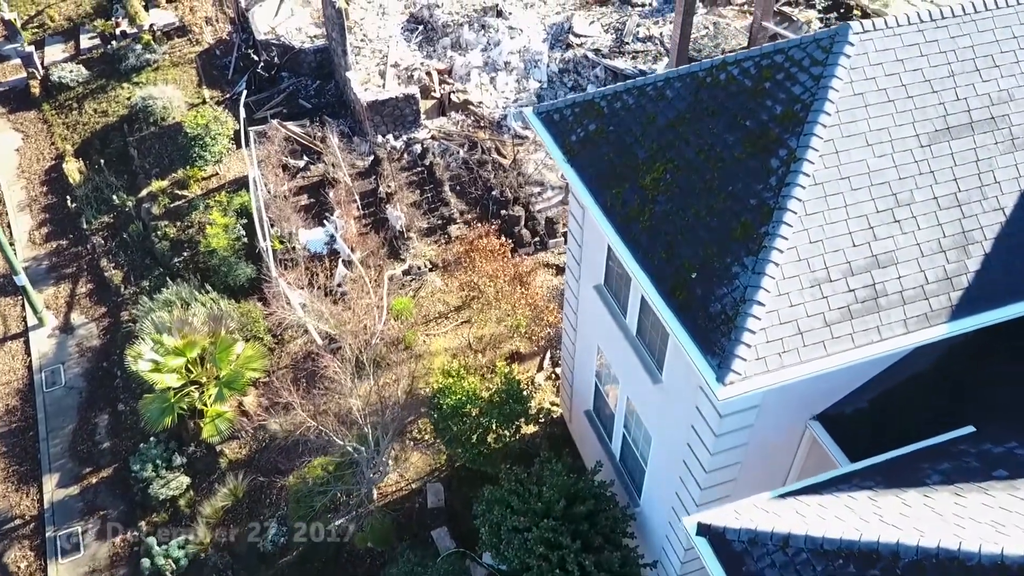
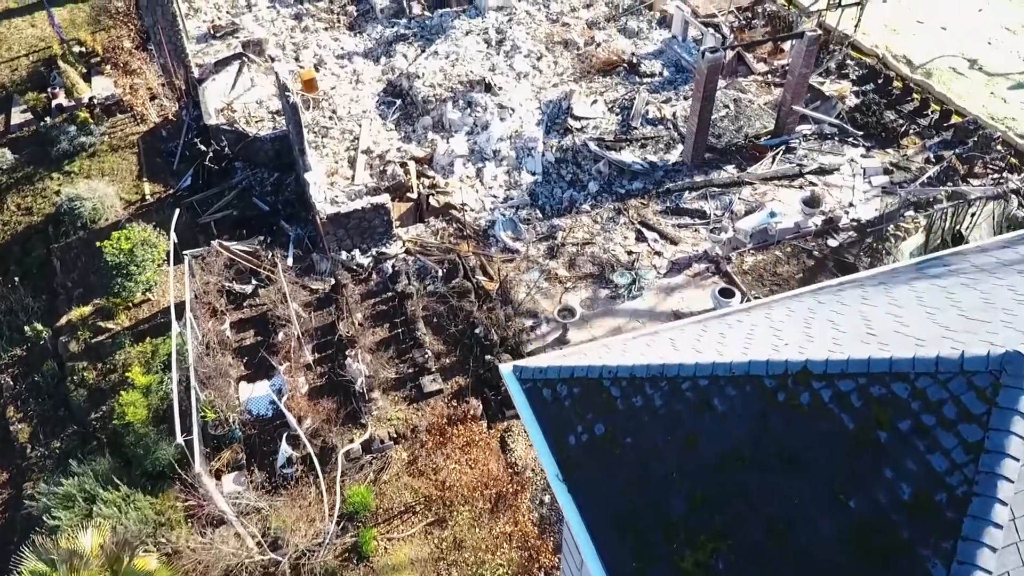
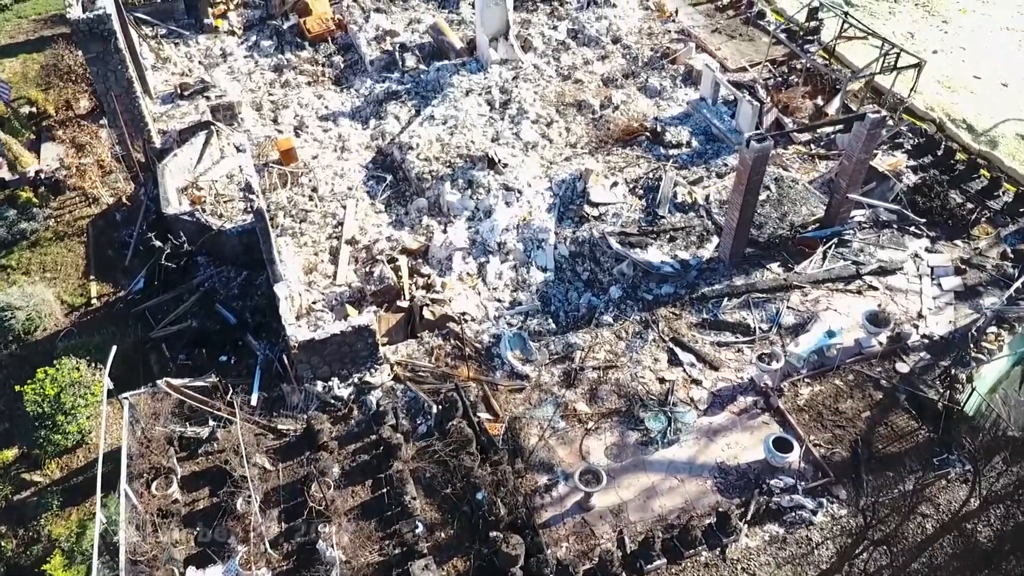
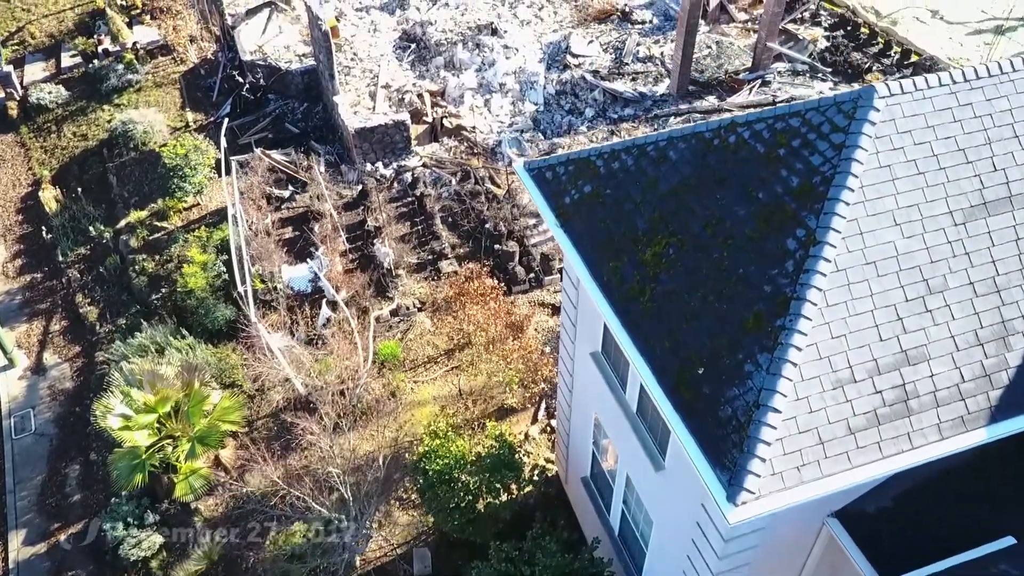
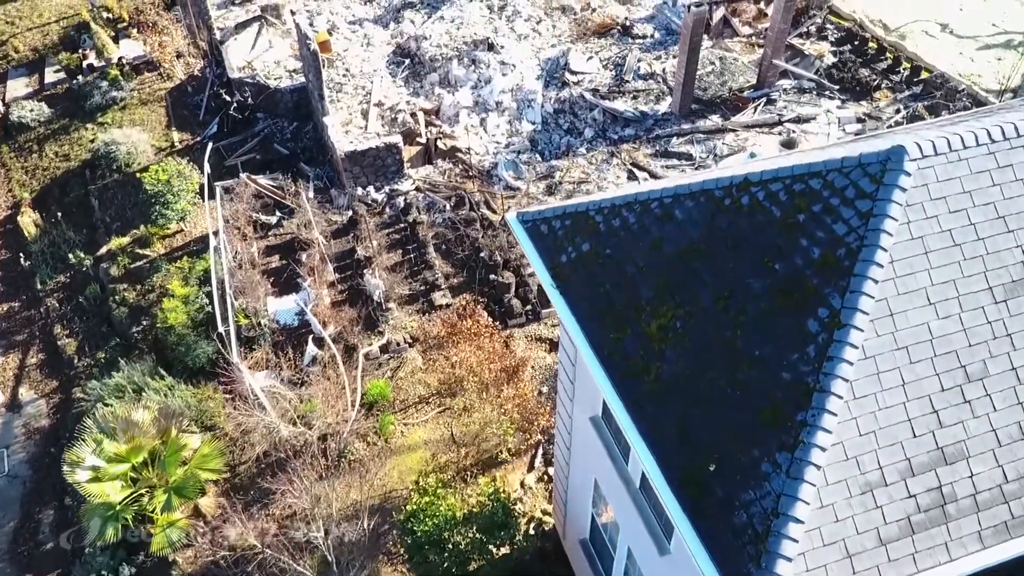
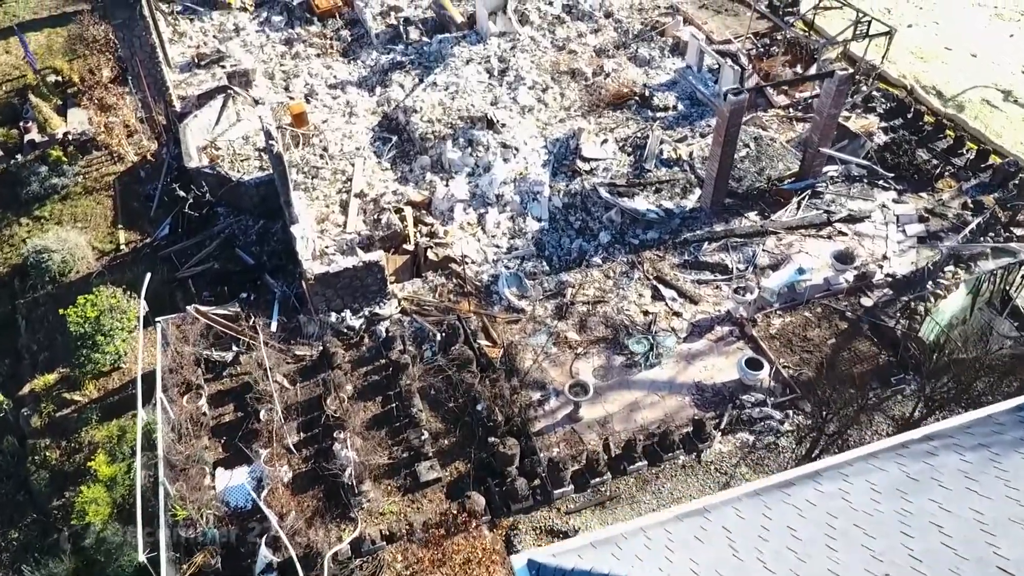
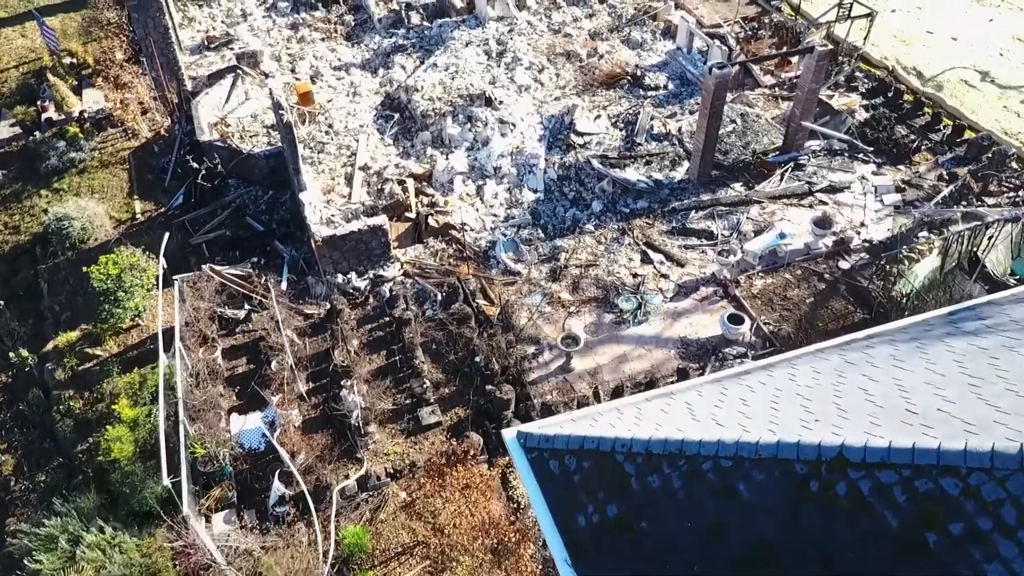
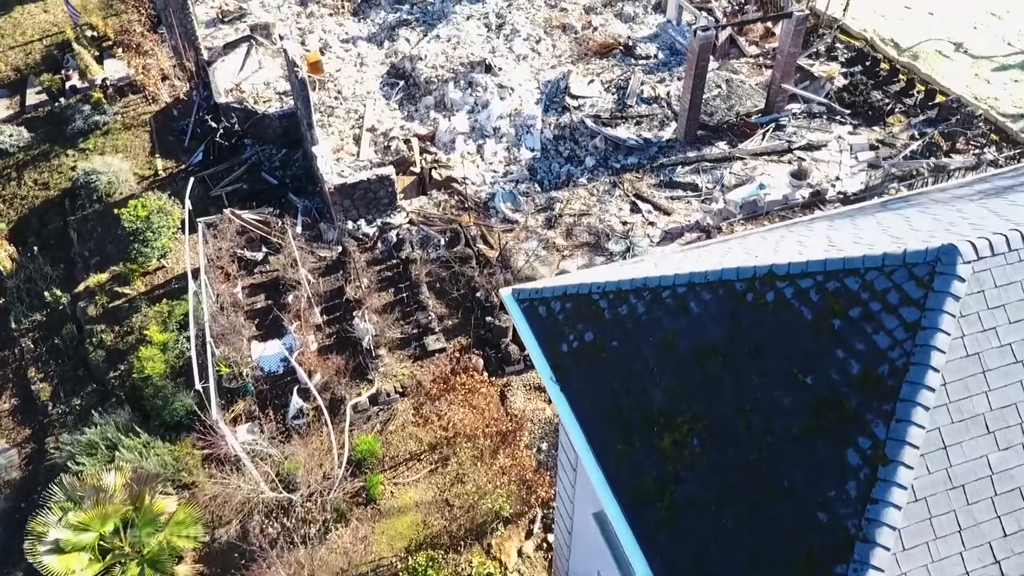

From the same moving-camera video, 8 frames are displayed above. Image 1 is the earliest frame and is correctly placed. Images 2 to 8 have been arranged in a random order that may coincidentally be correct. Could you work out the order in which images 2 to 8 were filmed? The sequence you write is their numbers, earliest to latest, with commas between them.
4, 5, 8, 2, 7, 6, 3
